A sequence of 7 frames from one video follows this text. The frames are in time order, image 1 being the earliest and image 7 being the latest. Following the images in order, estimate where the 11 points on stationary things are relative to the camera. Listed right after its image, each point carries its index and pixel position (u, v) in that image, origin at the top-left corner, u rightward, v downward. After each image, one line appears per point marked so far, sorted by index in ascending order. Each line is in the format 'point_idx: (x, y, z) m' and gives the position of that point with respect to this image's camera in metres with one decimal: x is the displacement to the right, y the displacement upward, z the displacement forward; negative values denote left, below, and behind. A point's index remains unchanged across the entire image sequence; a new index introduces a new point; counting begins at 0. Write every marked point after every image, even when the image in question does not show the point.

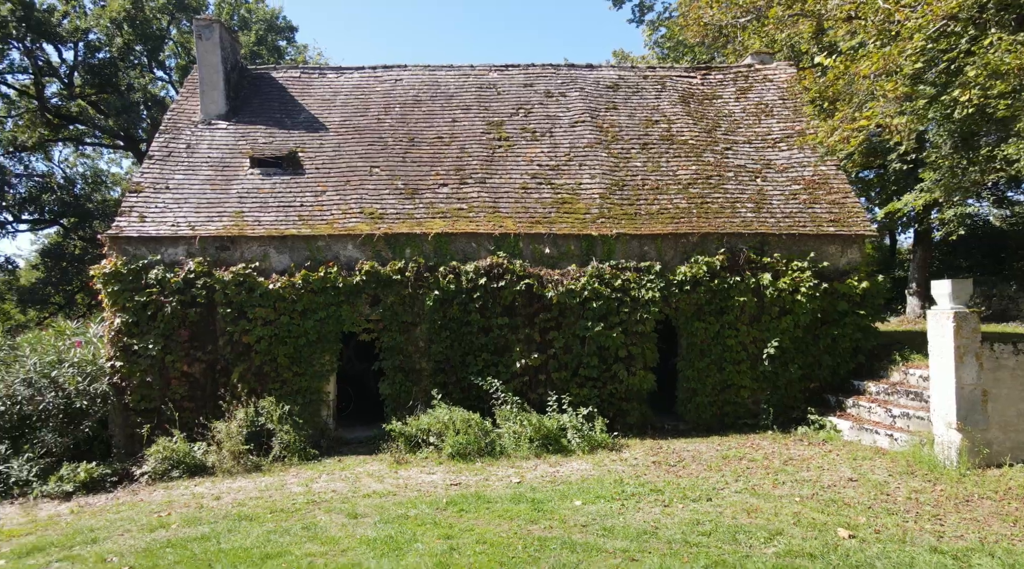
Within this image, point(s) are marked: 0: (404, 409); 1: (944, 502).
0: (-1.6, -1.9, +11.1) m
1: (+4.1, -2.0, +7.2) m
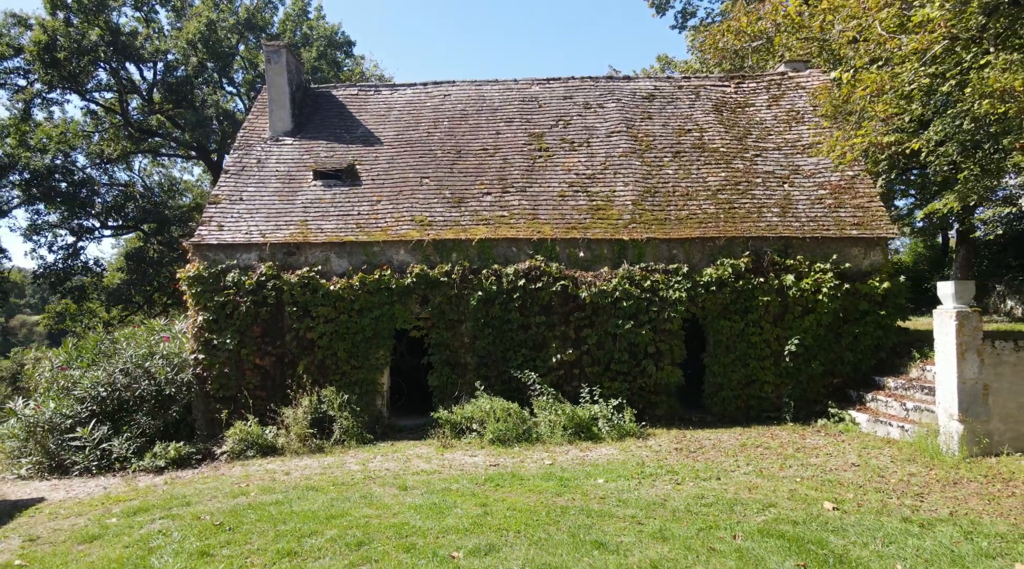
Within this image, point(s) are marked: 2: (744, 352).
0: (-1.0, -1.9, +12.2) m
1: (+4.4, -2.1, +7.9) m
2: (+3.6, -1.0, +11.5) m
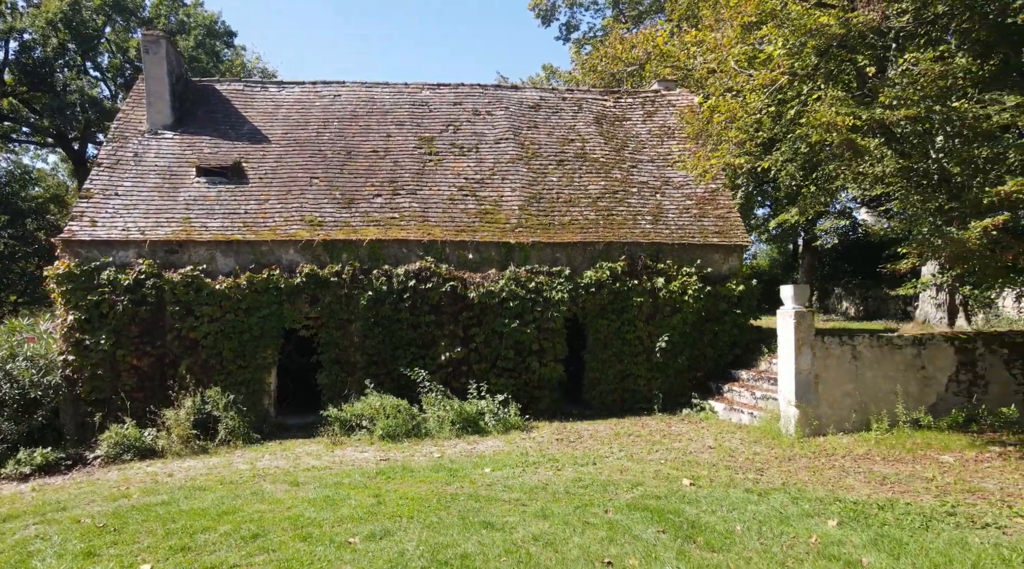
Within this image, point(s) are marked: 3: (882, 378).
0: (-2.9, -1.9, +12.4) m
1: (+3.1, -2.1, +9.0) m
2: (+1.8, -1.0, +12.4) m
3: (+5.0, -1.3, +10.1) m
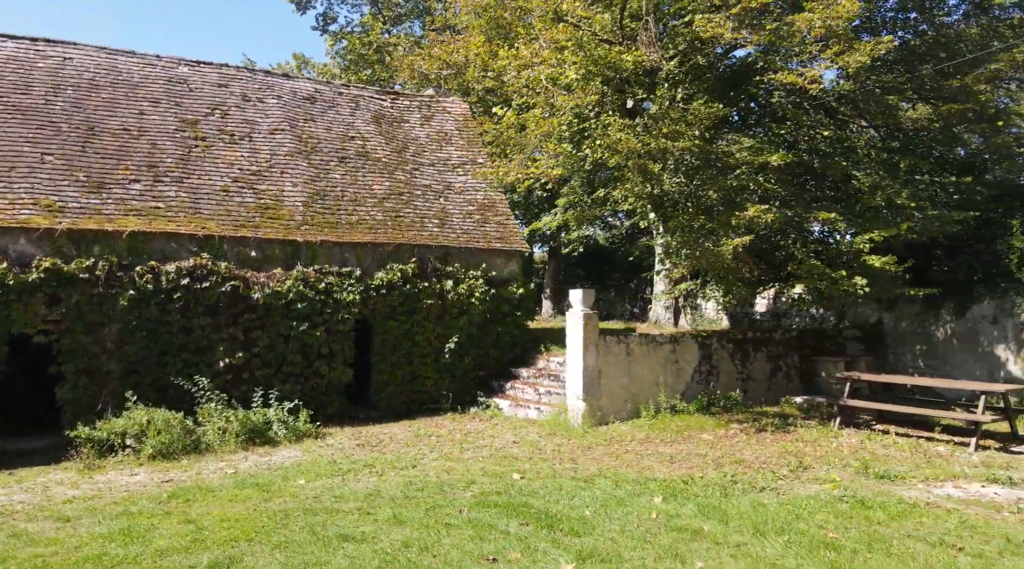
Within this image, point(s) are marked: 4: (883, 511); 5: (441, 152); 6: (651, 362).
0: (-6.0, -1.8, +10.7) m
1: (+0.8, -2.2, +9.8) m
2: (-1.7, -1.1, +12.4) m
3: (+2.1, -1.3, +11.5) m
4: (+3.7, -2.2, +7.4) m
5: (-1.4, +2.6, +14.9) m
6: (+2.2, -1.2, +11.6) m
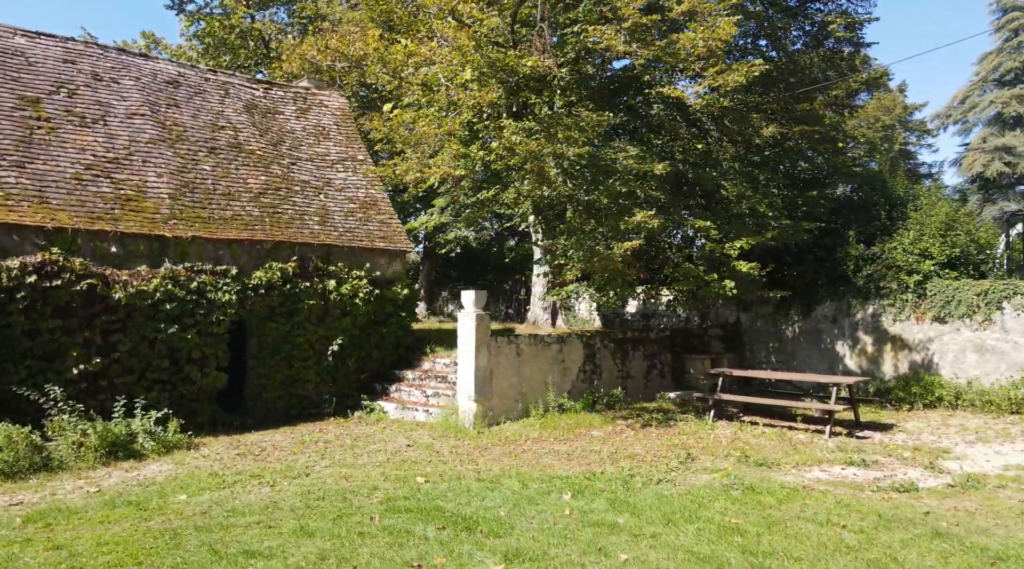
0: (-7.4, -1.8, +9.2) m
1: (-0.5, -2.2, +9.8) m
2: (-3.5, -1.1, +11.8) m
3: (+0.4, -1.4, +11.7) m
4: (+2.7, -2.2, +7.9) m
5: (-3.7, +2.6, +14.3) m
6: (+0.4, -1.2, +11.7) m
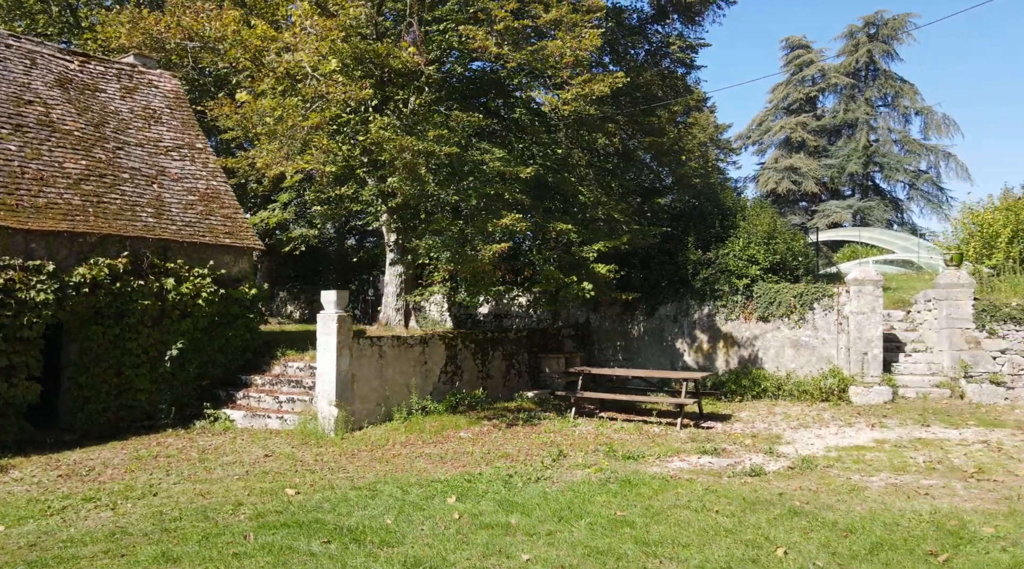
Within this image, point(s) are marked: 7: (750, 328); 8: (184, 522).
0: (-8.7, -1.7, +7.1) m
1: (-2.1, -2.1, +9.2) m
2: (-5.6, -1.0, +10.5) m
3: (-1.7, -1.3, +11.3) m
4: (+1.5, -2.2, +8.2) m
5: (-6.3, +2.6, +12.9) m
6: (-1.7, -1.2, +11.4) m
7: (+4.7, -0.9, +14.8) m
8: (-3.0, -2.2, +6.9) m
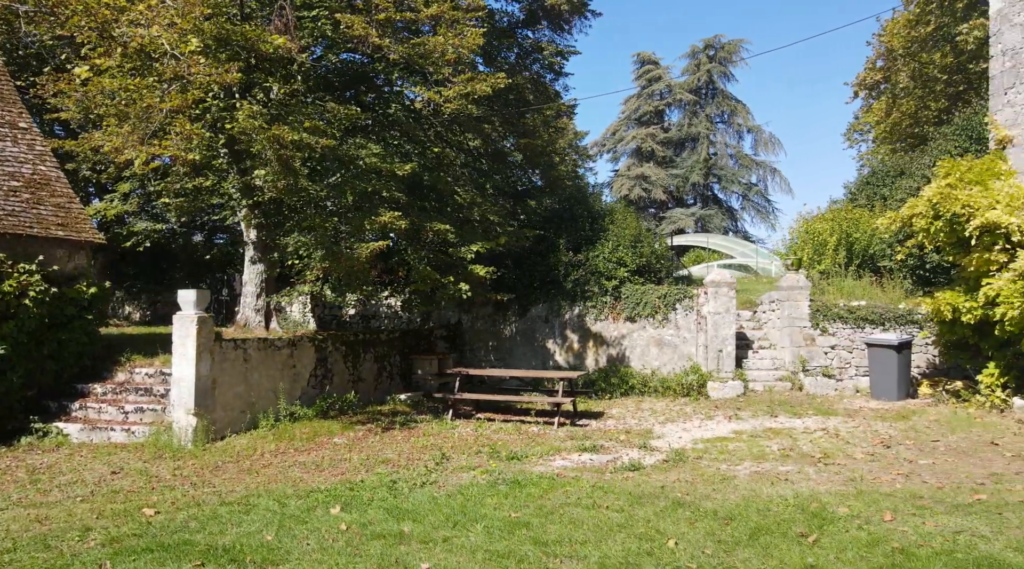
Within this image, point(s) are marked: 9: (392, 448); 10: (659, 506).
0: (-9.5, -1.7, +5.0) m
1: (-3.5, -2.1, +8.4) m
2: (-7.1, -1.0, +9.0) m
3: (-3.5, -1.3, +10.6) m
4: (+0.2, -2.2, +8.1) m
5: (-8.3, +2.7, +11.2) m
6: (-3.5, -1.2, +10.6) m
7: (+2.1, -0.9, +15.2) m
8: (-3.9, -2.1, +5.9) m
9: (-1.6, -2.1, +9.6) m
10: (+1.5, -2.3, +7.8) m
